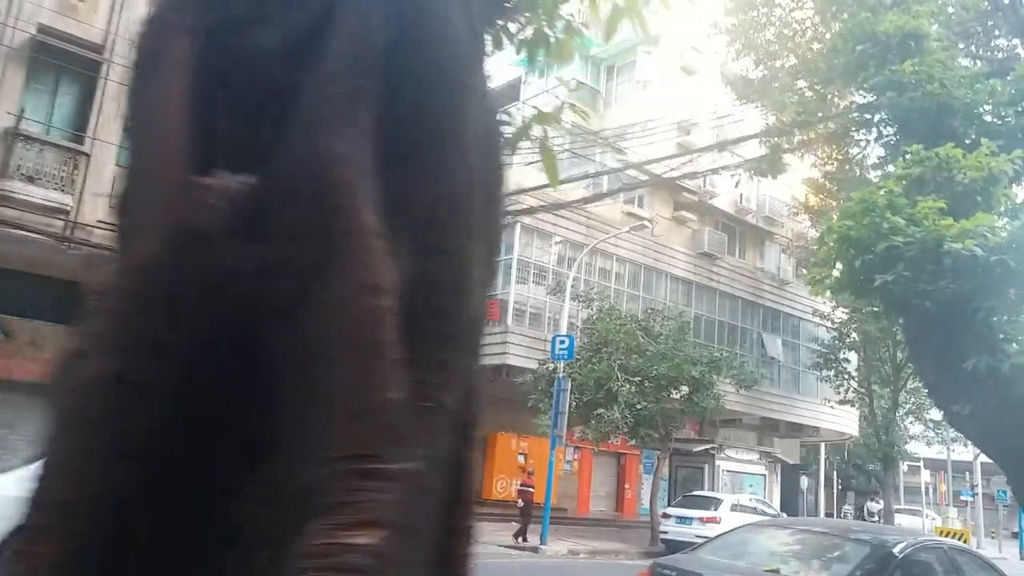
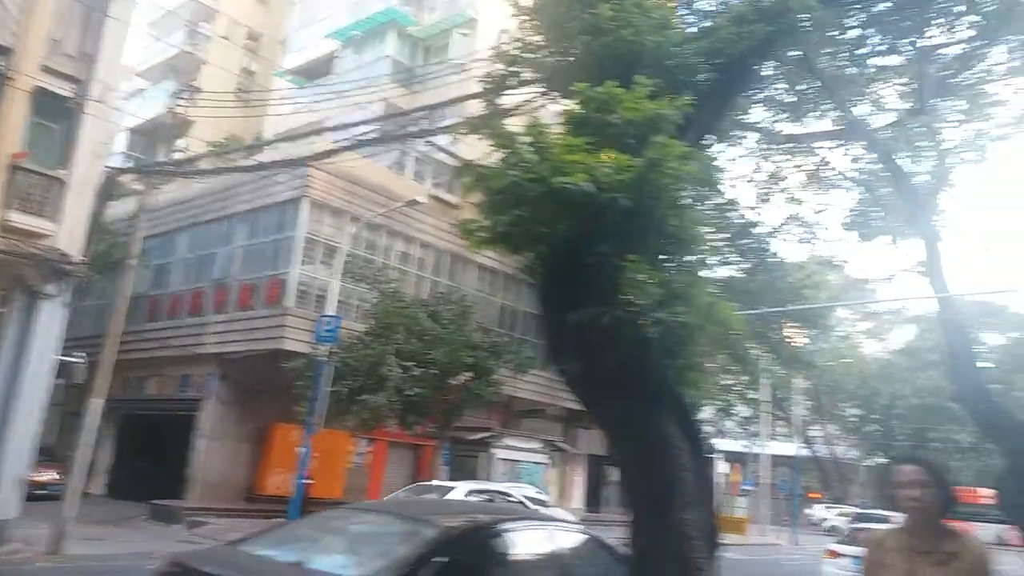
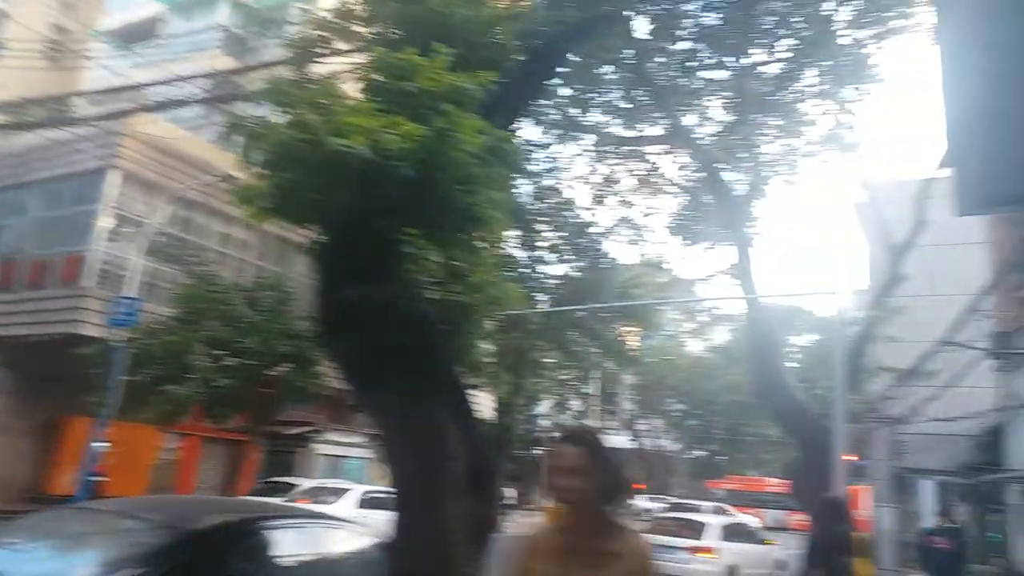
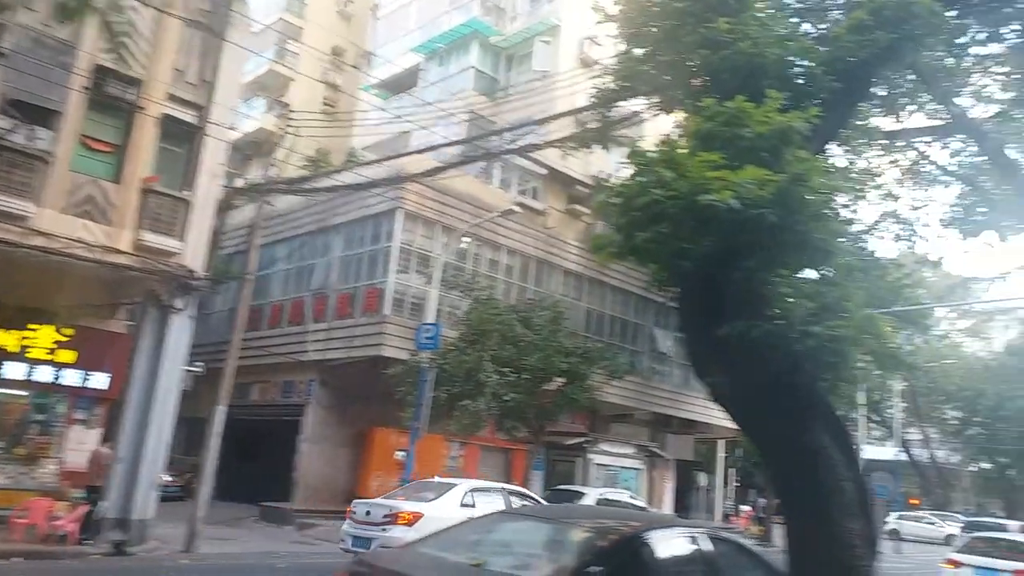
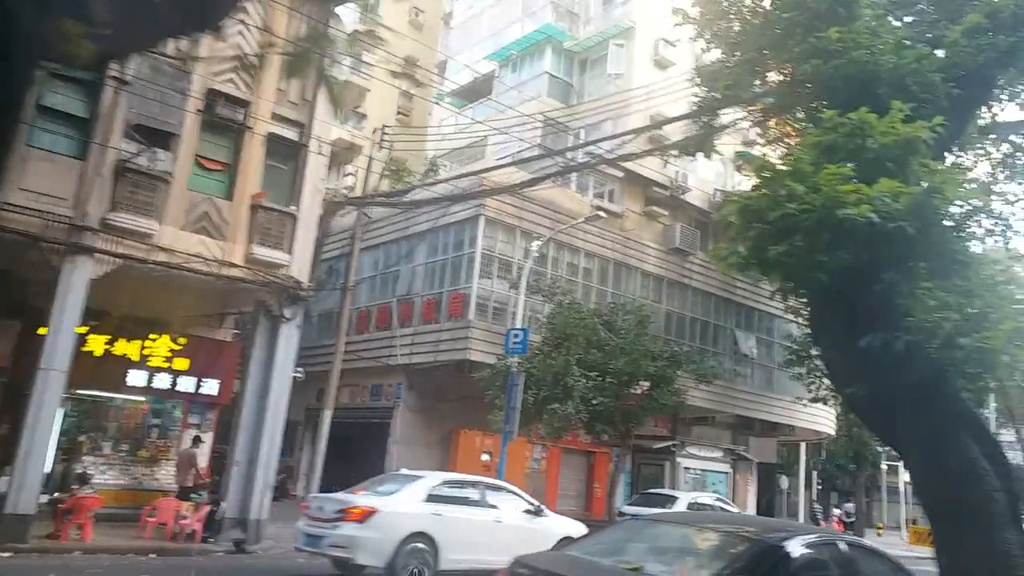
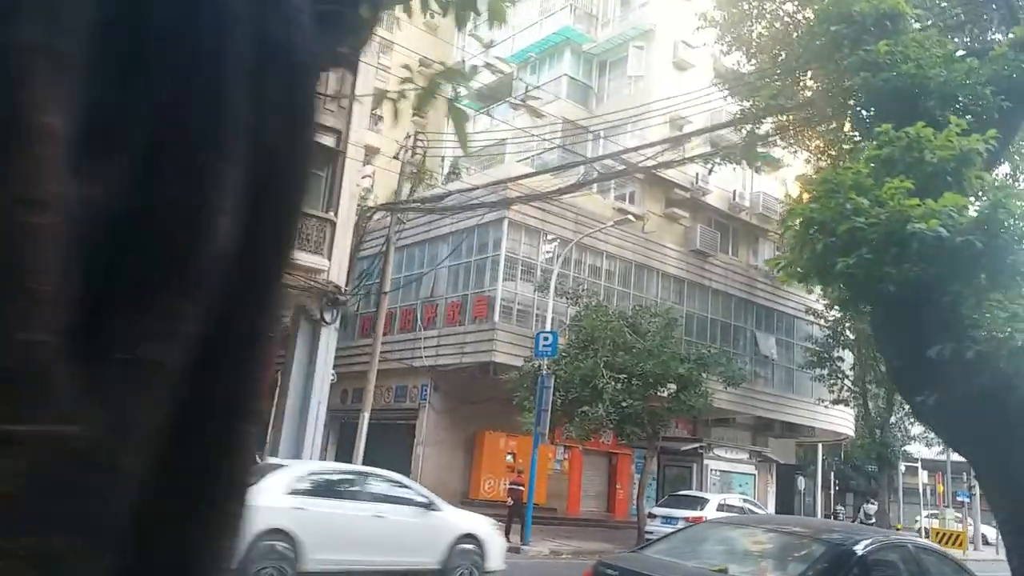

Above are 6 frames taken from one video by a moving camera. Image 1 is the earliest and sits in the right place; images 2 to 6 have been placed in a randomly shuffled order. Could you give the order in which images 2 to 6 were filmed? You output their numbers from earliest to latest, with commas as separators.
6, 5, 4, 2, 3
